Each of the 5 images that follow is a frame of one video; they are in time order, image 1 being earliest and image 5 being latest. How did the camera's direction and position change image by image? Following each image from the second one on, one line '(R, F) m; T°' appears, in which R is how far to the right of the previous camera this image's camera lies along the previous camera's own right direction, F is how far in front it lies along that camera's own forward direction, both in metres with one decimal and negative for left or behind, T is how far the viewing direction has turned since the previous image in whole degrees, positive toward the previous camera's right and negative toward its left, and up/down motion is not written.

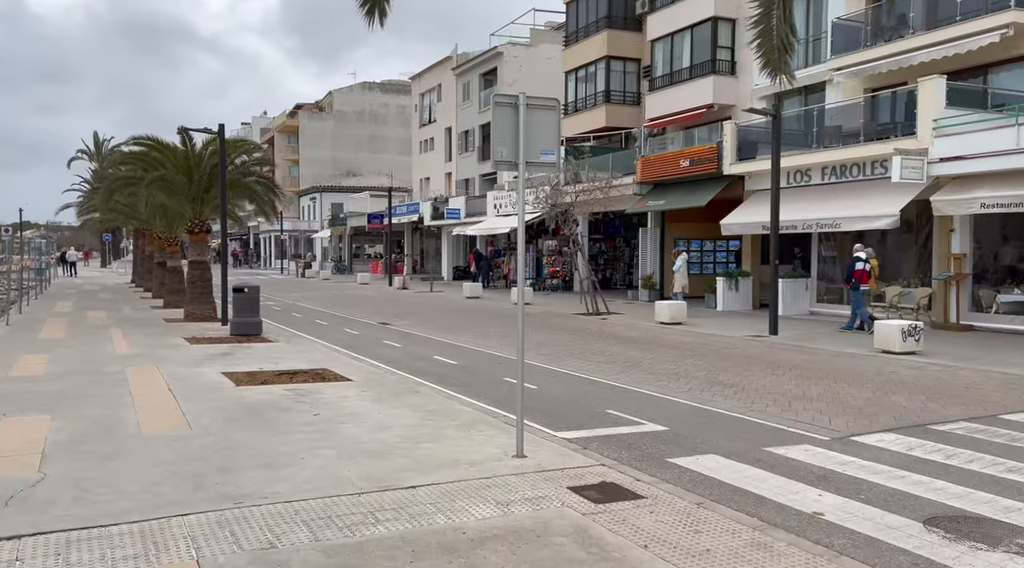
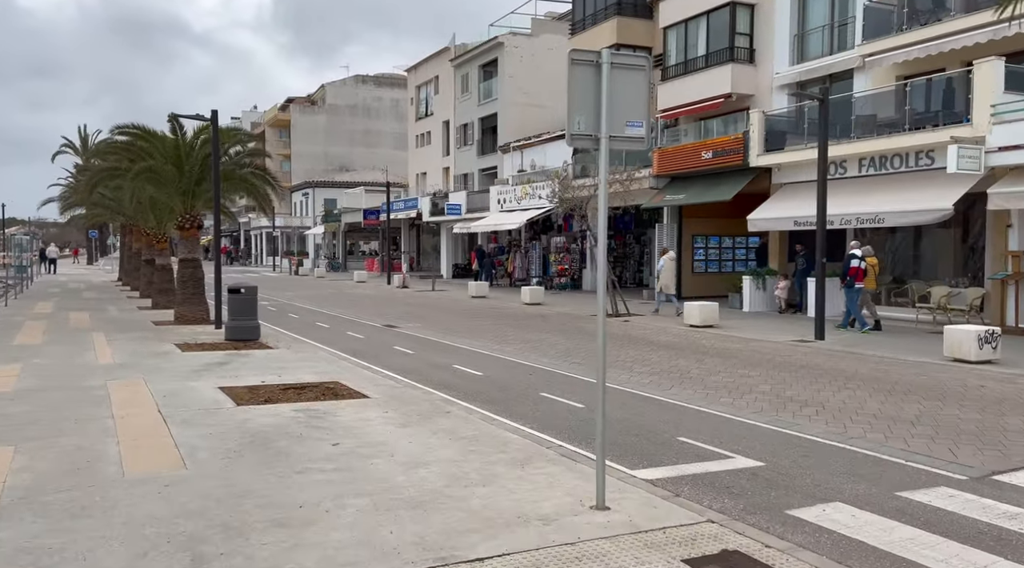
(-0.6, +1.5) m; +1°
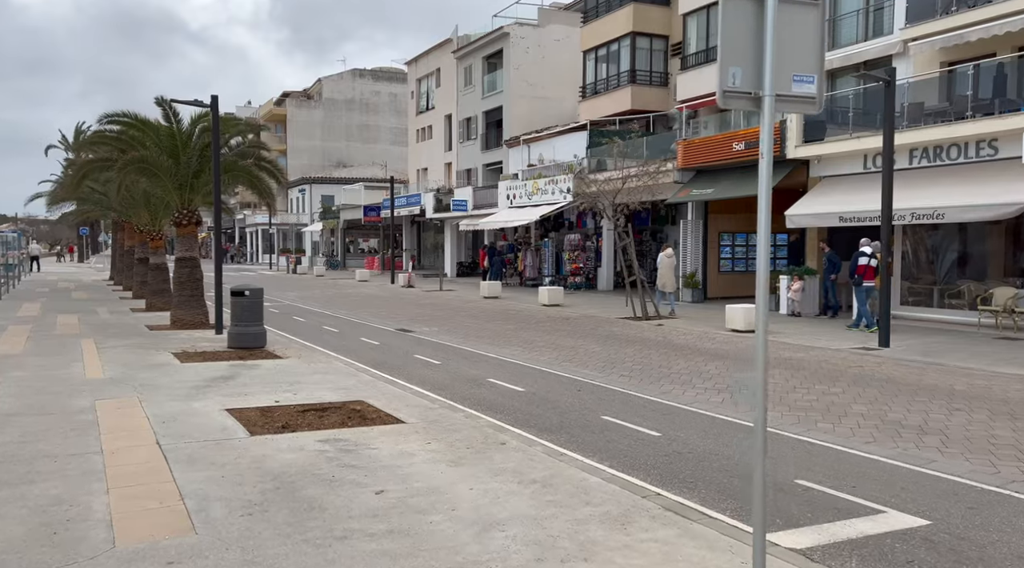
(-0.6, +1.5) m; 0°
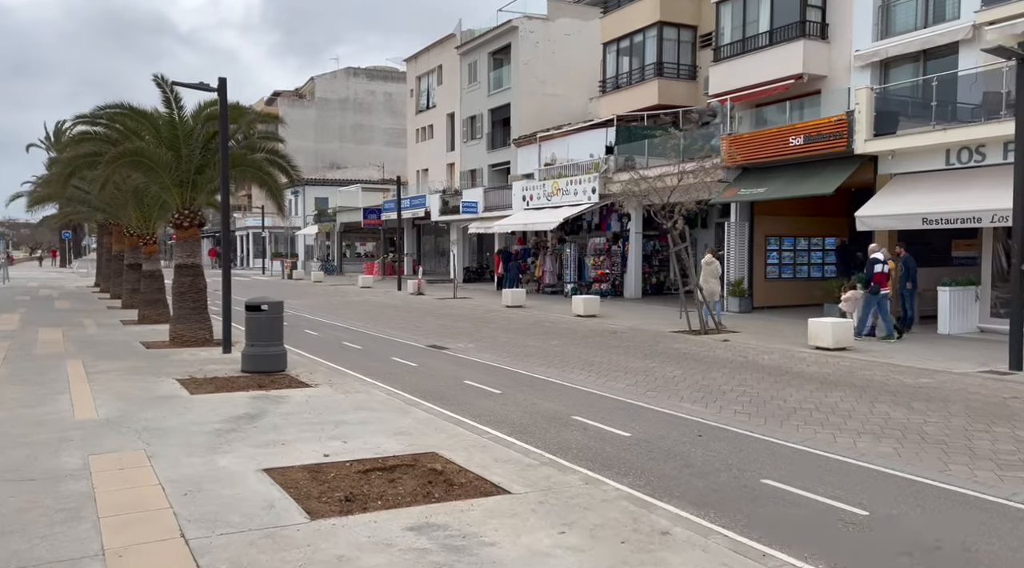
(-1.1, +2.2) m; +1°
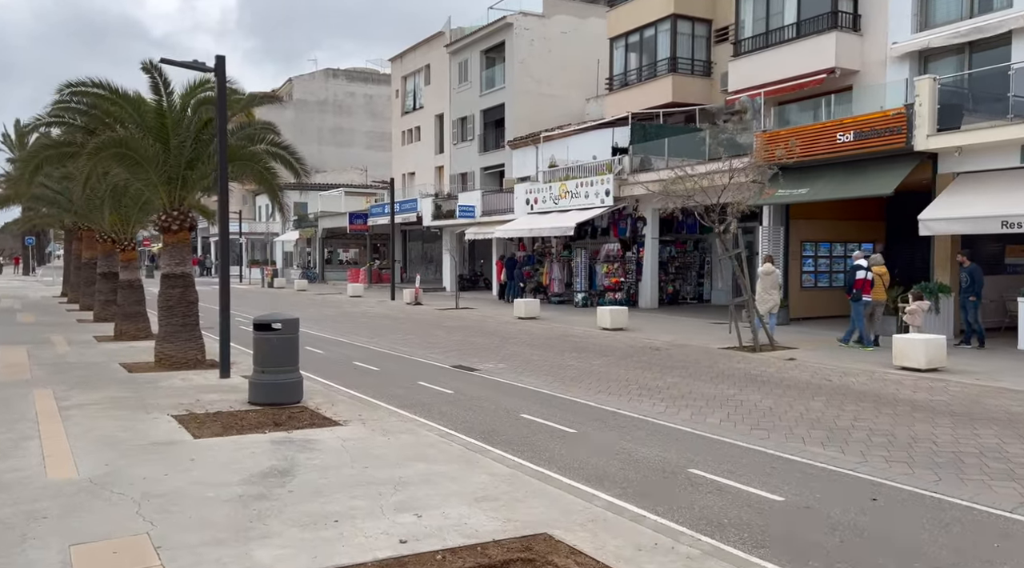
(-1.1, +2.0) m; +2°
